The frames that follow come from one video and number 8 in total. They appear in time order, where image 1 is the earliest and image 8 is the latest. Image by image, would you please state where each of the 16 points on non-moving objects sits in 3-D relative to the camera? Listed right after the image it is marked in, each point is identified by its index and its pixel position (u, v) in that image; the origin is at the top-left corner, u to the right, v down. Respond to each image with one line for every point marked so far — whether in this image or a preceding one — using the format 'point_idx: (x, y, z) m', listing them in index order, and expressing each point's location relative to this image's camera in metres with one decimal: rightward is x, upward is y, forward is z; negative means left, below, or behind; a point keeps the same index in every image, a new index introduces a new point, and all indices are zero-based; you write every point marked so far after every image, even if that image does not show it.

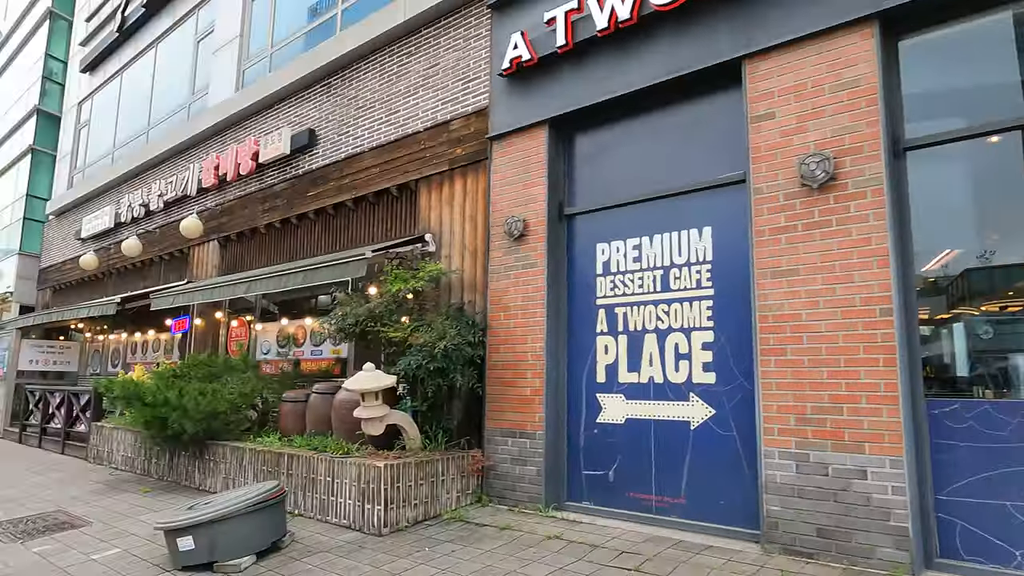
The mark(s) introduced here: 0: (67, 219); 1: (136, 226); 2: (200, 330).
0: (-10.6, +1.6, +15.7) m
1: (-7.0, +1.2, +12.3) m
2: (-4.8, -0.6, +10.1) m
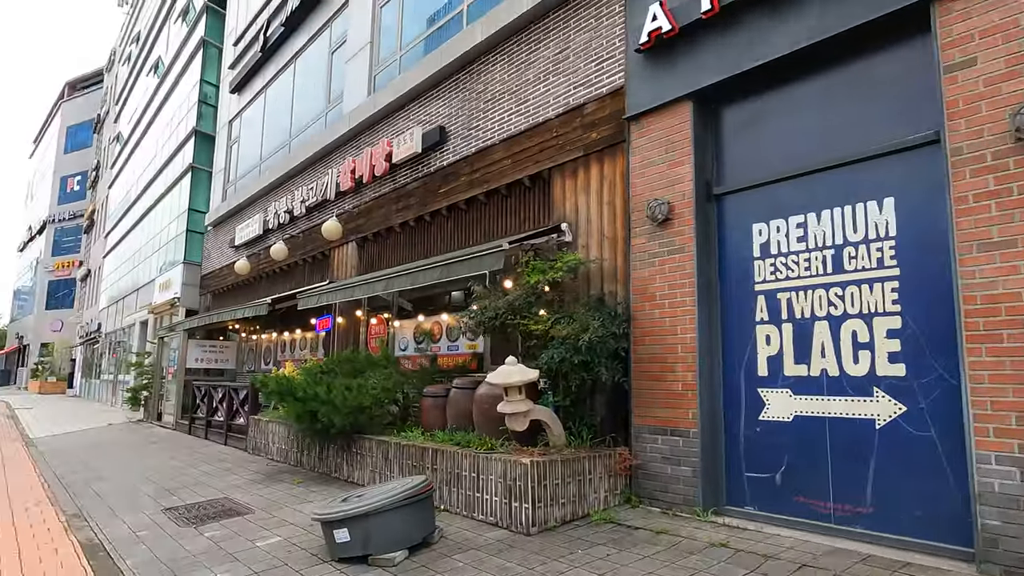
0: (-7.5, +1.5, +17.1) m
1: (-4.6, +1.1, +13.1) m
2: (-2.7, -0.6, +10.5) m
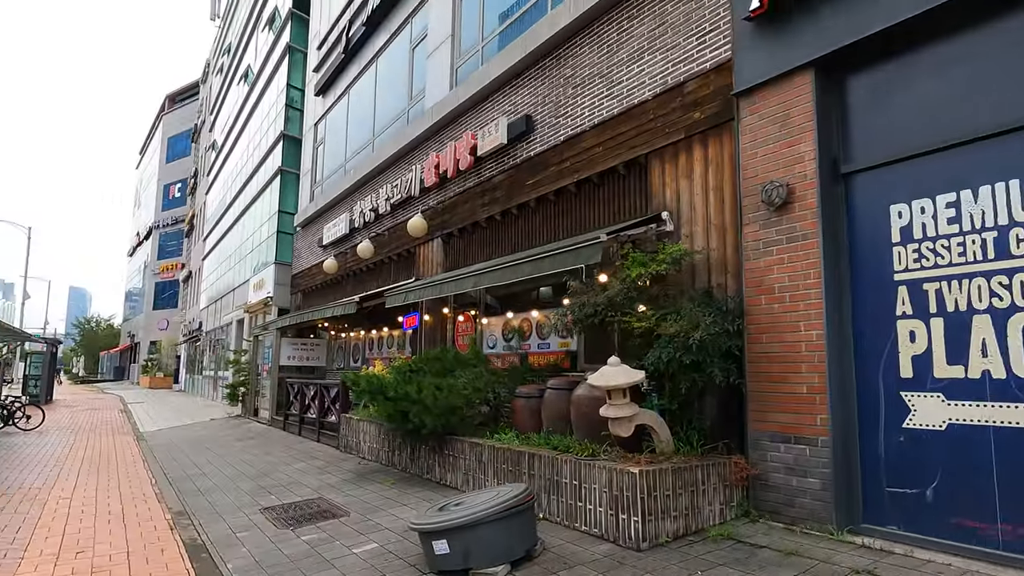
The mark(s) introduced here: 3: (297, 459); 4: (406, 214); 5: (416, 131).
0: (-5.3, +1.6, +17.5) m
1: (-2.9, +1.2, +13.2) m
2: (-1.3, -0.6, +10.4) m
3: (-3.2, -2.5, +9.8) m
4: (-1.8, +1.3, +11.6) m
5: (-1.6, +2.6, +11.1) m
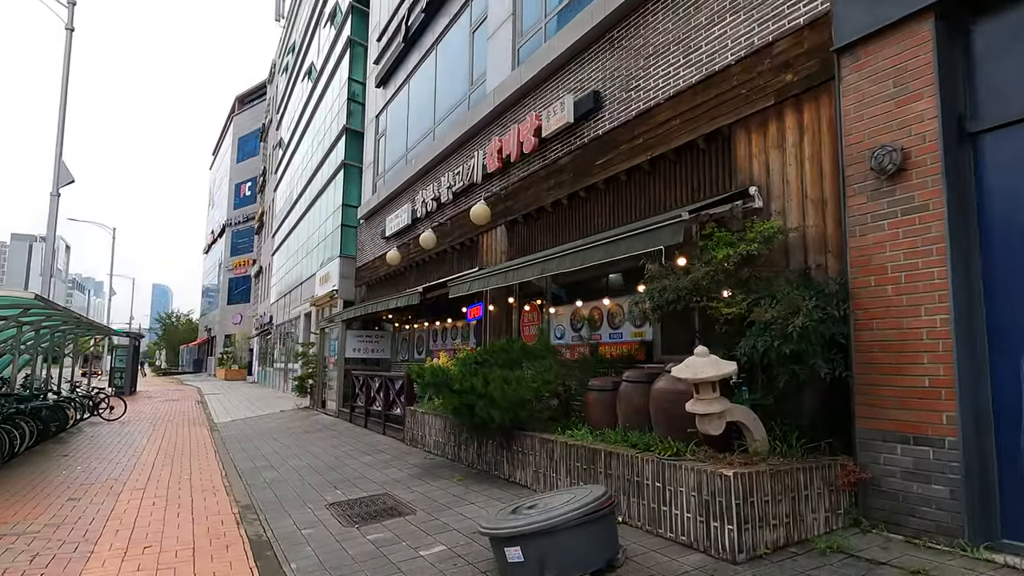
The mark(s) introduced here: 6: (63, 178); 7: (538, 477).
0: (-3.7, +1.8, +17.5) m
1: (-1.6, +1.3, +13.0) m
2: (-0.3, -0.4, +10.1) m
3: (-2.2, -2.4, +9.6) m
4: (-0.7, +1.5, +11.3) m
5: (-0.6, +2.8, +10.8) m
6: (-13.0, +3.2, +19.3) m
7: (+0.2, -1.8, +6.2) m
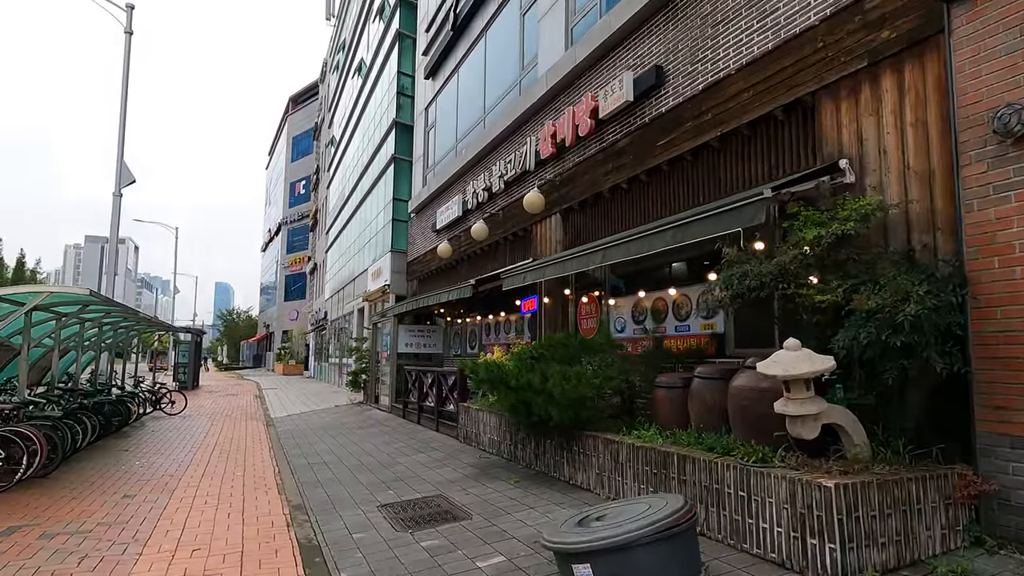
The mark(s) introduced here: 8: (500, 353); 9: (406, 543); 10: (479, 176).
0: (-2.3, +1.9, +17.2) m
1: (-0.6, +1.5, +12.6) m
2: (+0.5, -0.3, +9.7) m
3: (-1.4, -2.3, +9.4) m
4: (+0.1, +1.6, +10.8) m
5: (+0.3, +2.9, +10.4) m
6: (-11.5, +3.3, +19.7) m
7: (+0.8, -1.7, +5.8) m
8: (-0.2, -0.8, +8.5) m
9: (-0.8, -1.9, +5.1) m
10: (-0.6, +2.1, +12.7) m
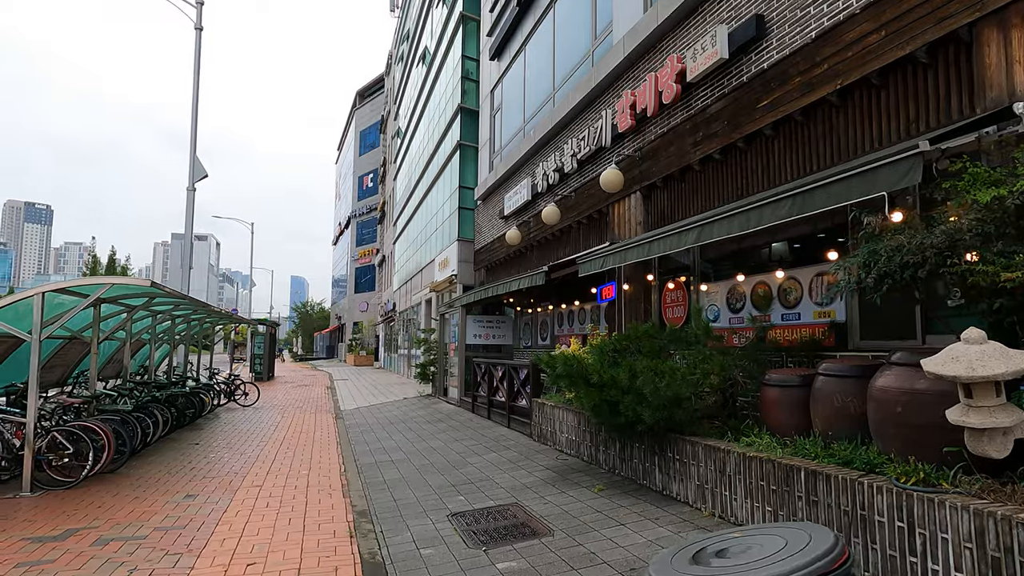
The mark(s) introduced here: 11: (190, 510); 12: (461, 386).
0: (-0.5, +2.2, +16.6) m
1: (+0.7, +1.7, +11.9) m
2: (+1.5, -0.1, +8.8) m
3: (-0.3, -2.1, +8.8) m
4: (+1.3, +1.8, +10.0) m
5: (+1.3, +3.1, +9.5) m
6: (-9.5, +3.5, +20.0) m
7: (+1.4, -1.5, +5.0) m
8: (+0.8, -0.7, +7.7) m
9: (-0.2, -1.8, +4.4) m
10: (+0.7, +2.4, +11.9) m
11: (-3.0, -2.1, +6.3) m
12: (-1.1, -2.1, +14.0) m
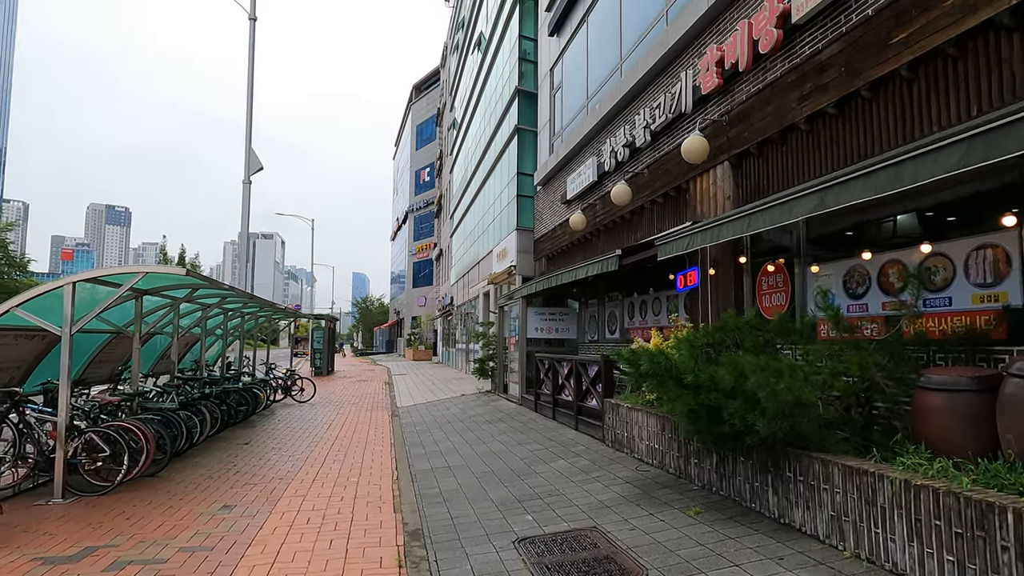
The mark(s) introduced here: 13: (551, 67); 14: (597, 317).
0: (+0.9, +2.4, +15.6) m
1: (+1.8, +1.9, +10.8) m
2: (+2.4, +0.1, +7.7) m
3: (+0.5, -2.0, +7.8) m
4: (+2.2, +2.0, +8.9) m
5: (+2.2, +3.3, +8.4) m
6: (-7.7, +3.6, +19.8) m
7: (+1.9, -1.4, +3.9) m
8: (+1.5, -0.5, +6.7) m
9: (+0.2, -1.7, +3.5) m
10: (+1.7, +2.6, +10.8) m
11: (-2.4, -2.0, +5.6) m
12: (+0.2, -1.9, +13.1) m
13: (+1.0, +5.5, +16.6) m
14: (+1.6, -0.5, +12.5) m
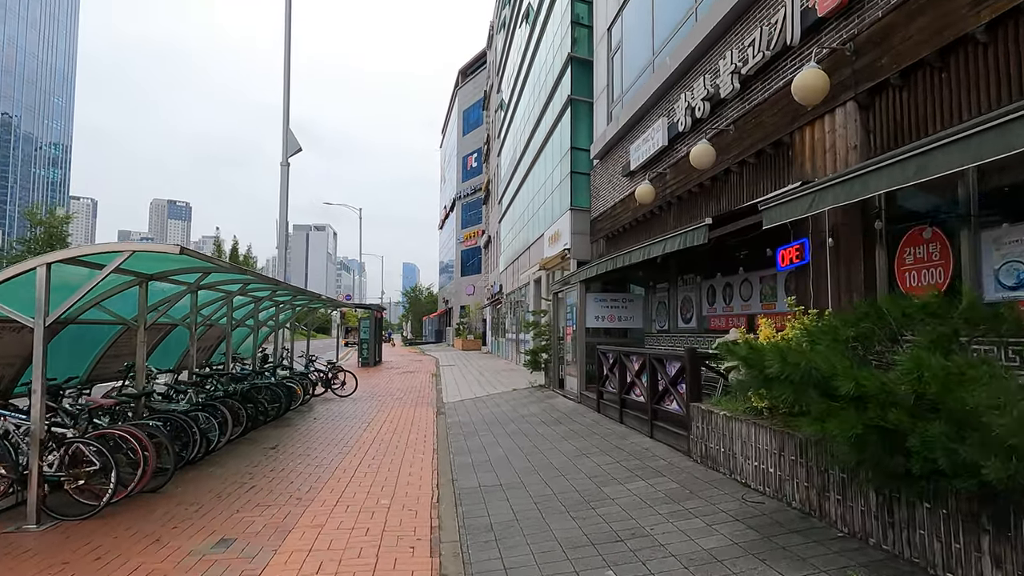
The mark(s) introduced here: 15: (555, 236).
0: (+2.1, +2.7, +14.0) m
1: (+2.6, +2.2, +9.1) m
2: (+2.9, +0.3, +6.1) m
3: (+1.1, -1.8, +6.3) m
4: (+2.8, +2.2, +7.2) m
5: (+2.8, +3.5, +6.7) m
6: (-6.2, +4.0, +18.8) m
7: (+2.3, -1.2, +2.3) m
8: (+2.0, -0.3, +5.1) m
9: (+0.5, -1.6, +2.0) m
10: (+2.5, +2.8, +9.2) m
11: (-2.0, -1.8, +4.3) m
12: (+1.2, -1.6, +11.6) m
13: (+2.2, +5.9, +14.9) m
14: (+2.6, -0.2, +10.9) m
15: (+1.2, +1.5, +18.8) m
